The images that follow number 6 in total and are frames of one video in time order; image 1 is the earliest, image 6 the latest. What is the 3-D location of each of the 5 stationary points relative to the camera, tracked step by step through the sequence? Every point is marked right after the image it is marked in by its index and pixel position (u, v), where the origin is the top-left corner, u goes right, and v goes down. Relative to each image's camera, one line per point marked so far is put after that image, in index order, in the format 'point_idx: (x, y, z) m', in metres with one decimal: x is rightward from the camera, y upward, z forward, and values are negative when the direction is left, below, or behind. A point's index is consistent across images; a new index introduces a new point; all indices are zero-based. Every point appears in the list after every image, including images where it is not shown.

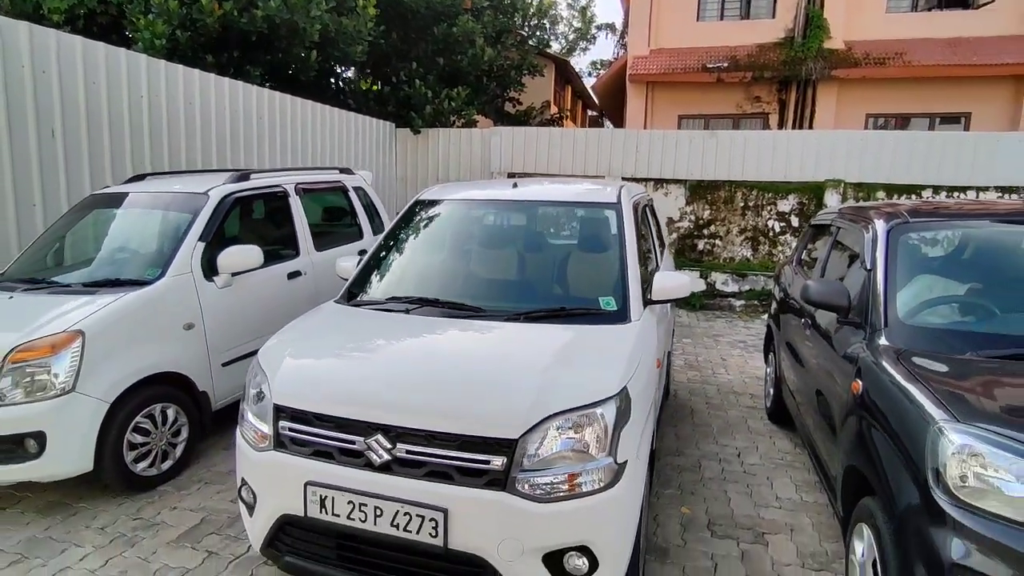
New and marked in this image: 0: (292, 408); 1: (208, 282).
0: (-0.8, -0.4, +2.3) m
1: (-1.8, 0.0, +3.8) m
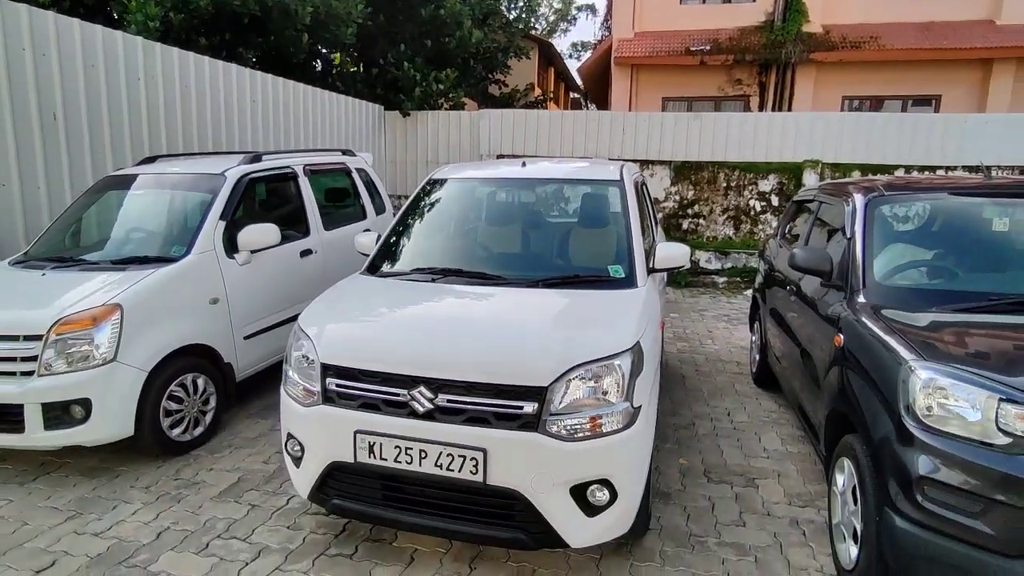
0: (-0.7, -0.3, +2.5) m
1: (-1.8, +0.2, +4.0) m
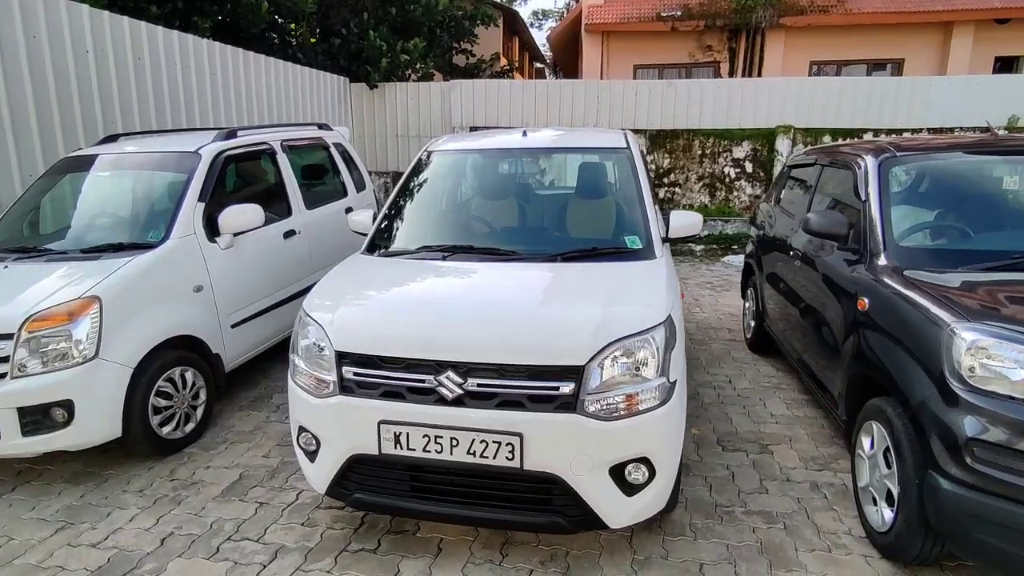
0: (-0.6, -0.3, +2.4) m
1: (-1.8, +0.3, +3.7) m
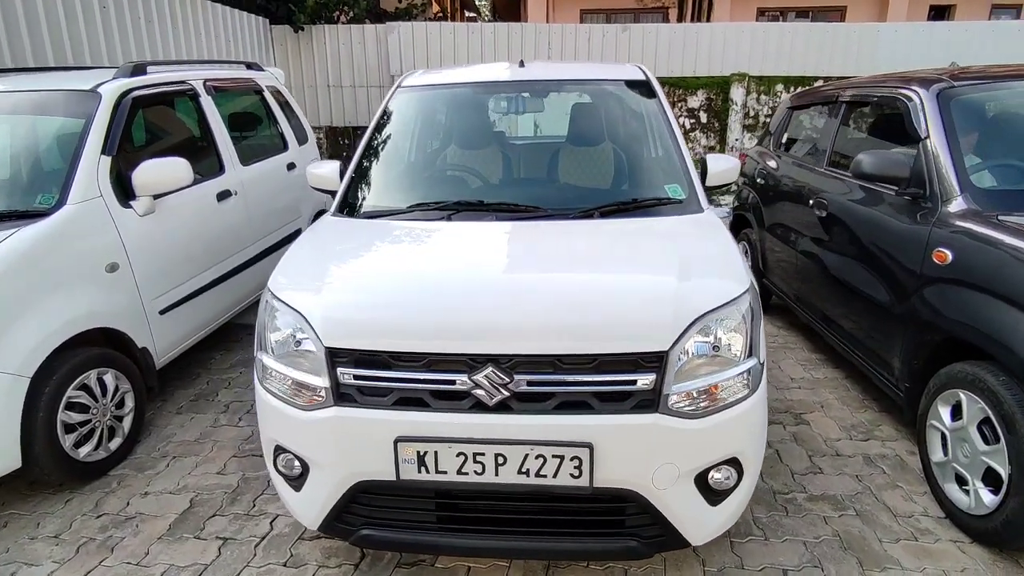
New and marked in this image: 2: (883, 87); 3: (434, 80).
0: (-0.4, -0.2, +1.8) m
1: (-1.8, +0.4, +2.9) m
2: (+1.9, +1.1, +3.3) m
3: (-0.4, +1.1, +3.3) m
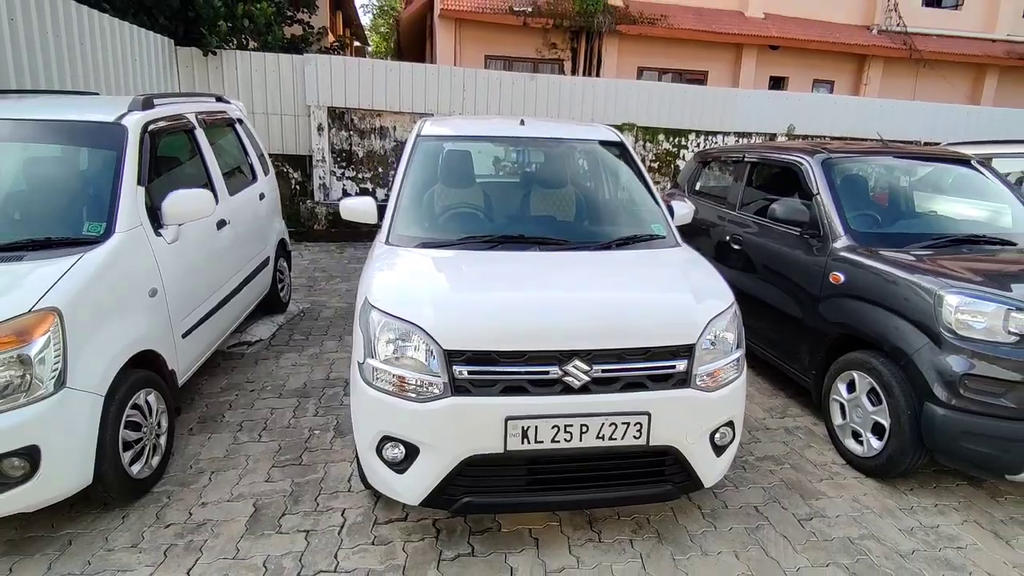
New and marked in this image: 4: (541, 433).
0: (-0.2, -0.2, +2.3) m
1: (-1.8, +0.2, +3.1) m
2: (+1.8, +1.0, +4.3) m
3: (-0.5, +1.0, +3.9) m
4: (+0.1, -0.5, +2.3) m
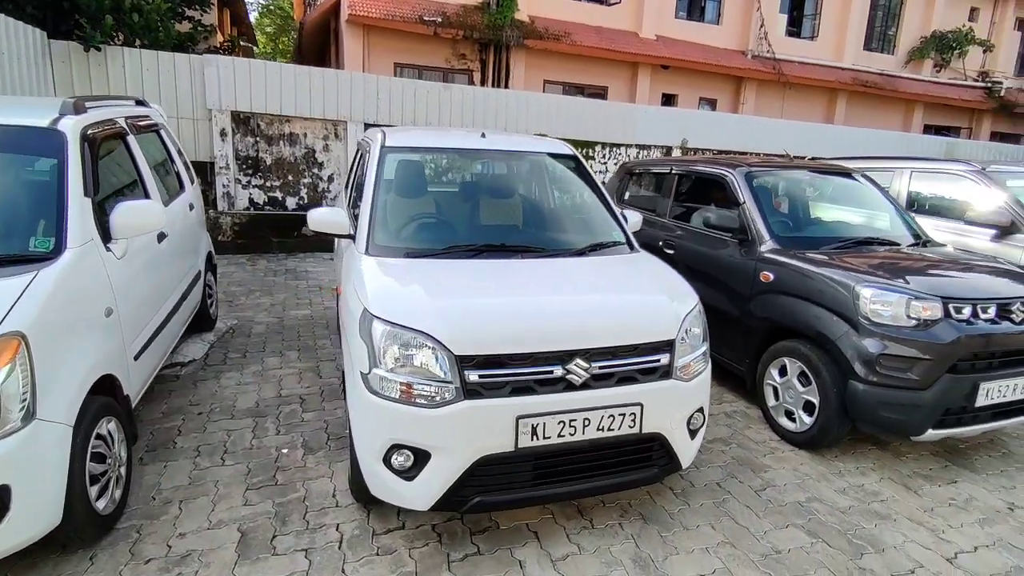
0: (-0.1, -0.3, +2.4) m
1: (-1.9, +0.2, +2.9) m
2: (+1.4, +1.0, +4.7) m
3: (-0.8, +0.9, +3.9) m
4: (+0.1, -0.5, +2.4) m
